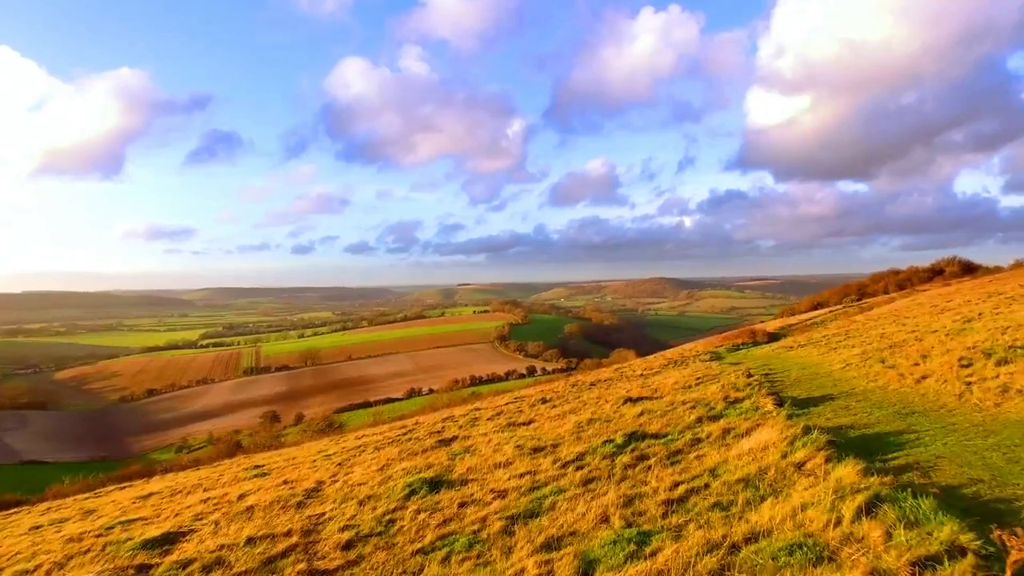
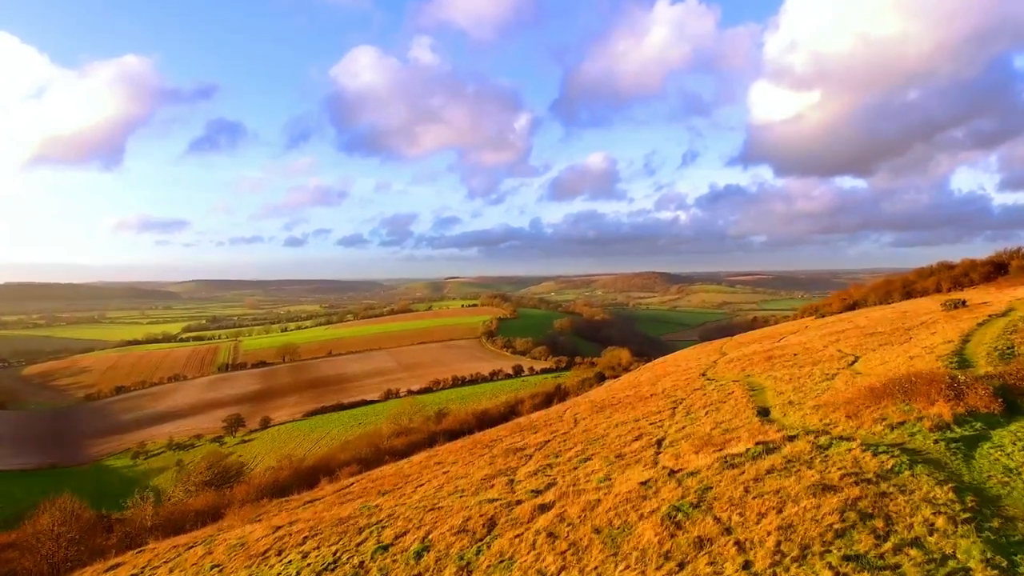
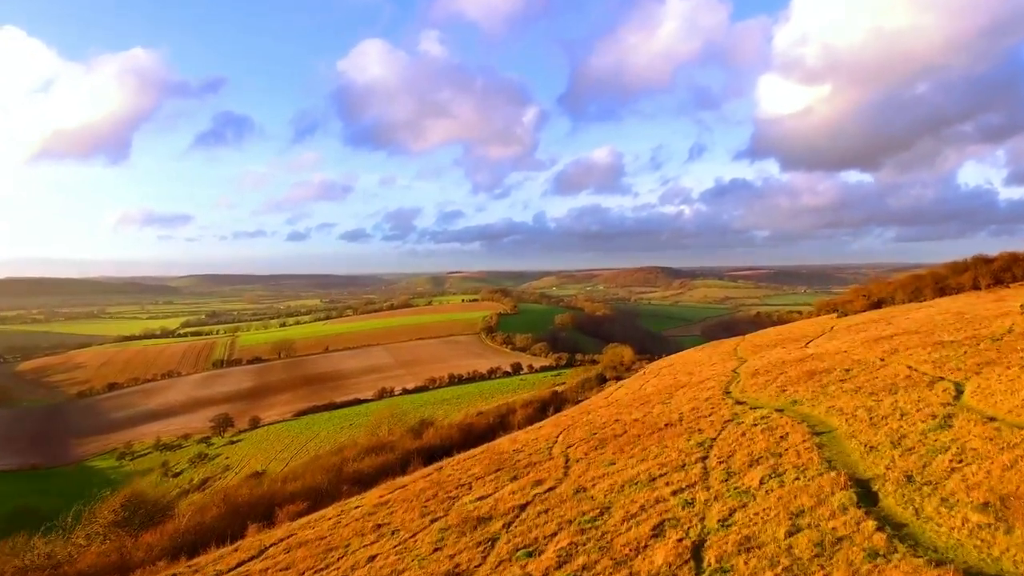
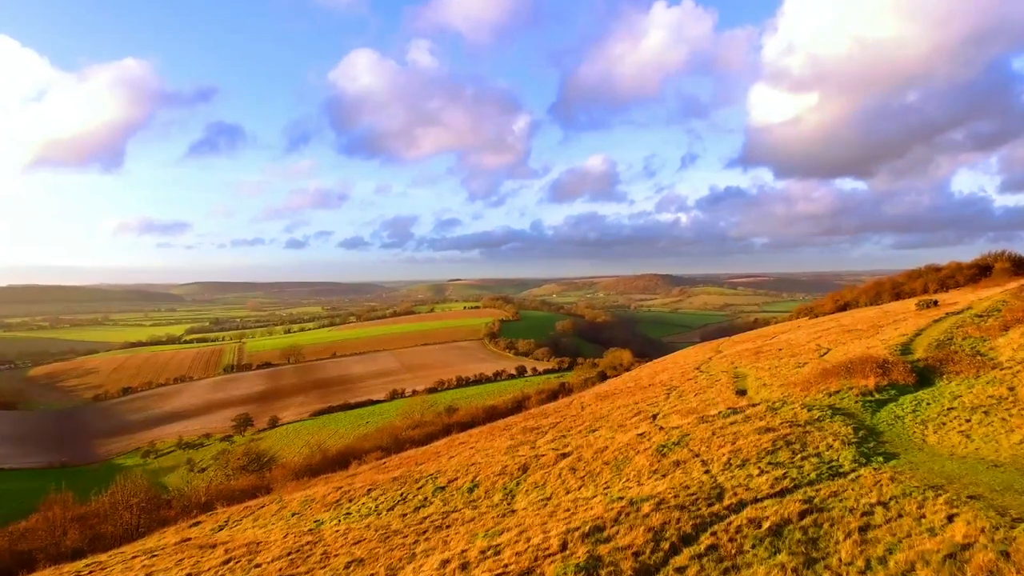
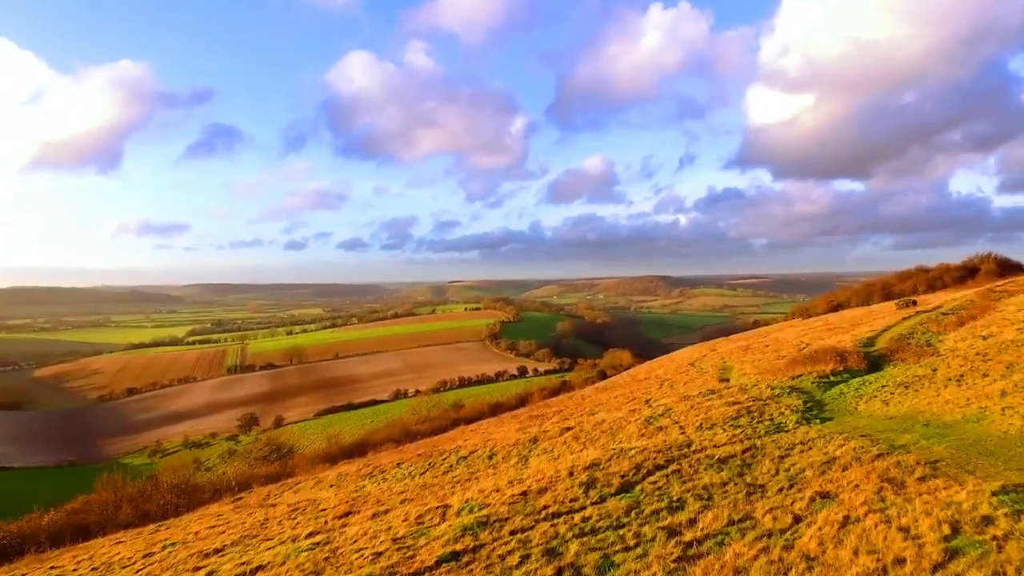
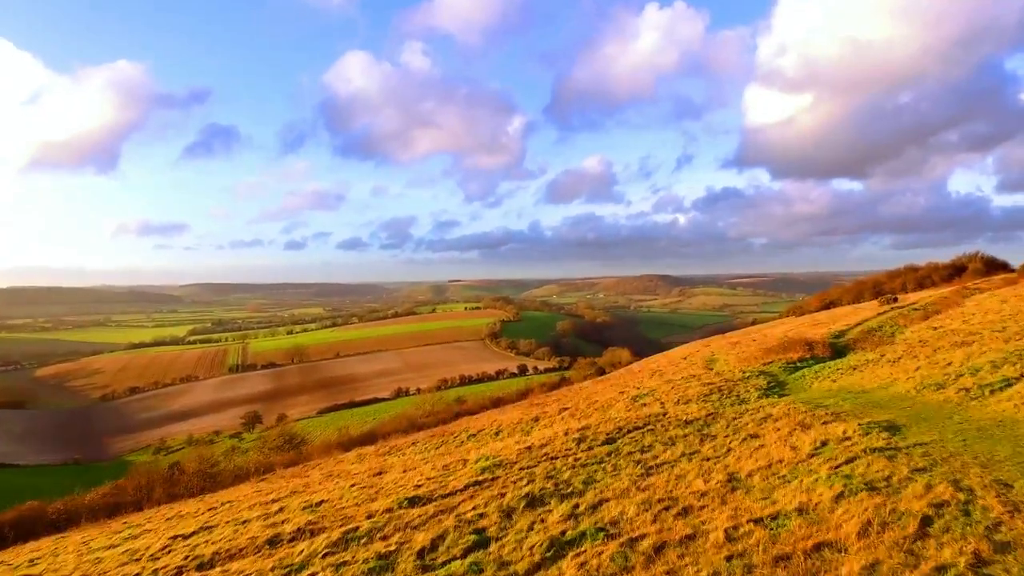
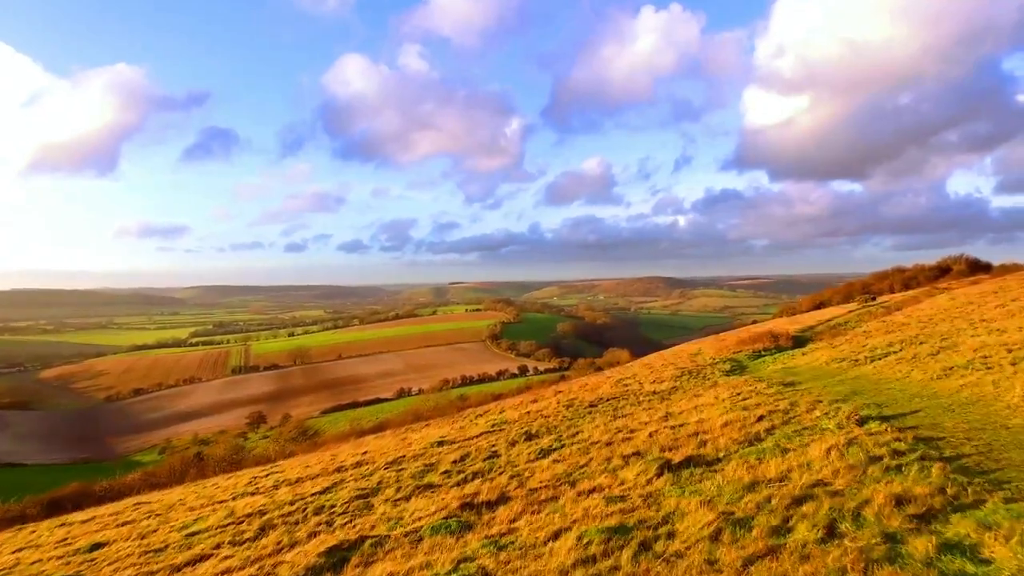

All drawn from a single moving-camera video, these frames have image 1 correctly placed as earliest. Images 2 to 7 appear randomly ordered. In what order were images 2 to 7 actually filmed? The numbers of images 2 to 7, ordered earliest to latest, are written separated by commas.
7, 6, 5, 4, 2, 3
